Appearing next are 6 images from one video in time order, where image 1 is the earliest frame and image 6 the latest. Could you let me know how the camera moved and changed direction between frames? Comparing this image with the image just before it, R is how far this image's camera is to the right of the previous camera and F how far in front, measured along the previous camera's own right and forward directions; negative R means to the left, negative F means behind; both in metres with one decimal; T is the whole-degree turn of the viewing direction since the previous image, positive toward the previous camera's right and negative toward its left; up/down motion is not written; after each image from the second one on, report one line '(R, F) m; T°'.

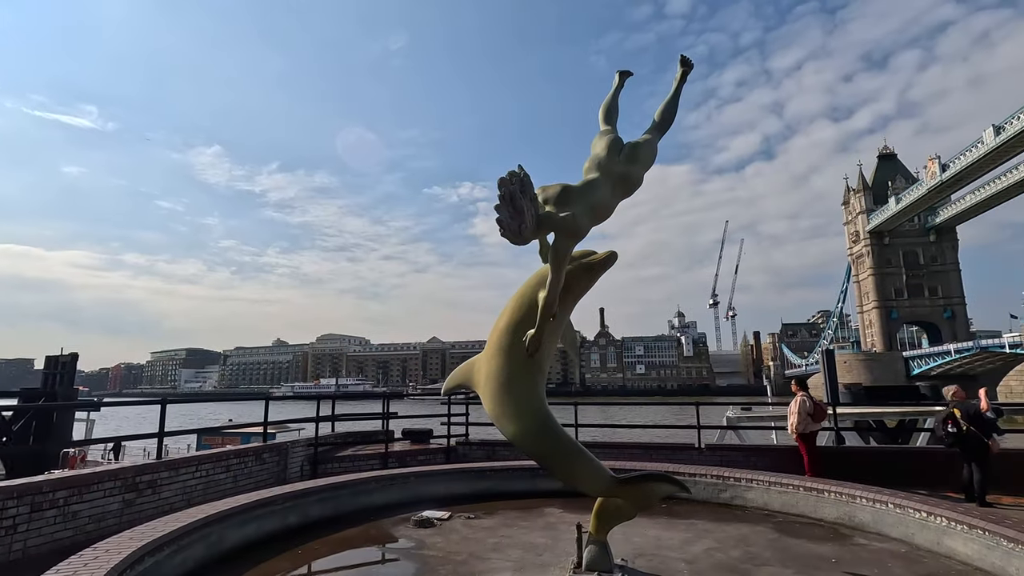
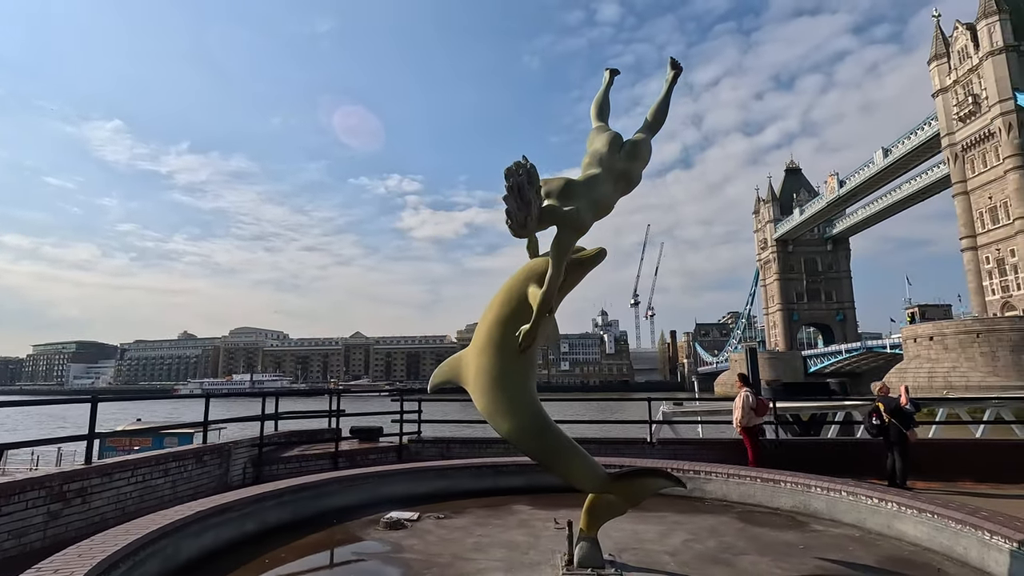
(-0.5, +0.1) m; +8°
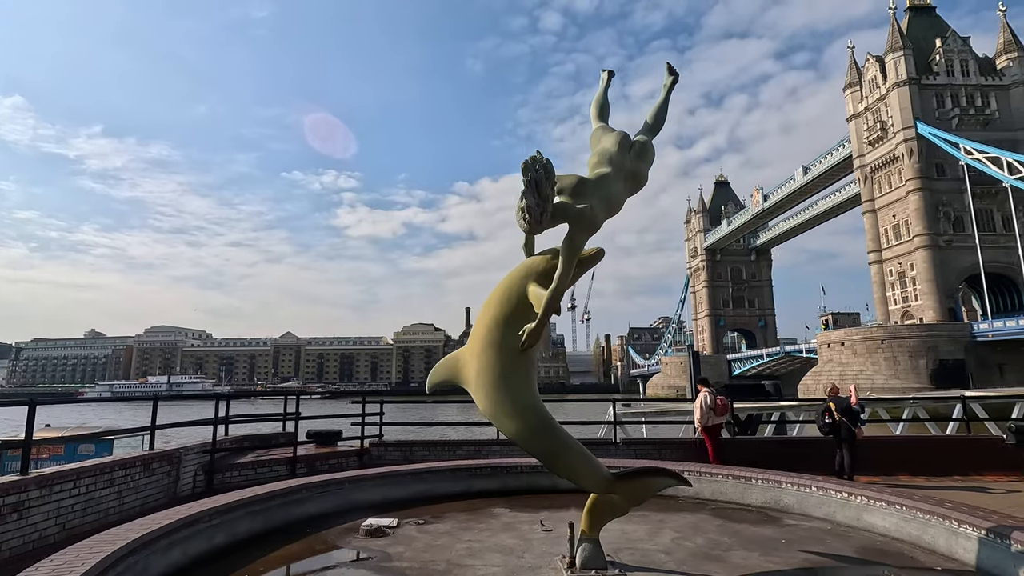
(-0.5, +0.1) m; +7°
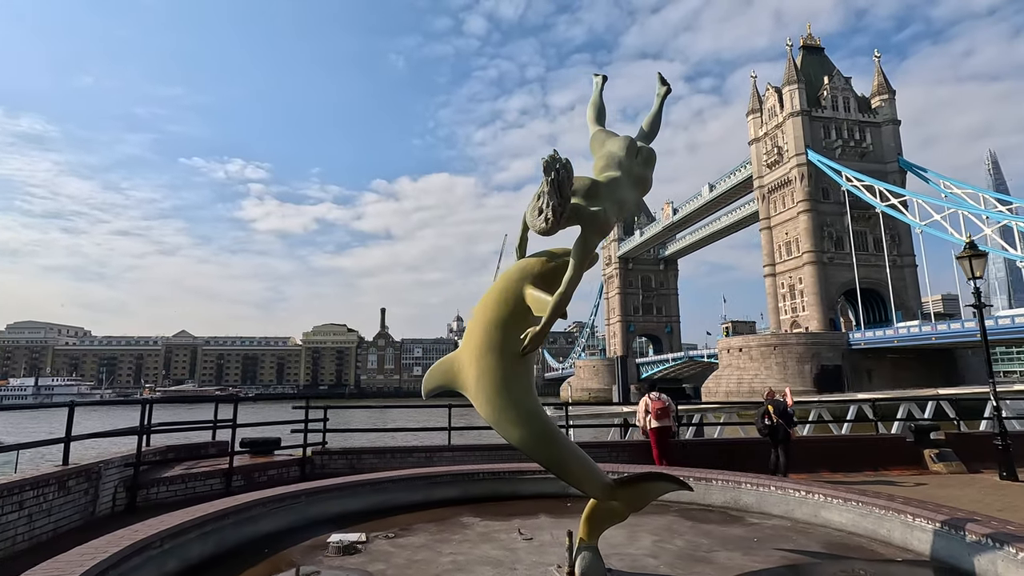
(-0.6, +0.2) m; +9°
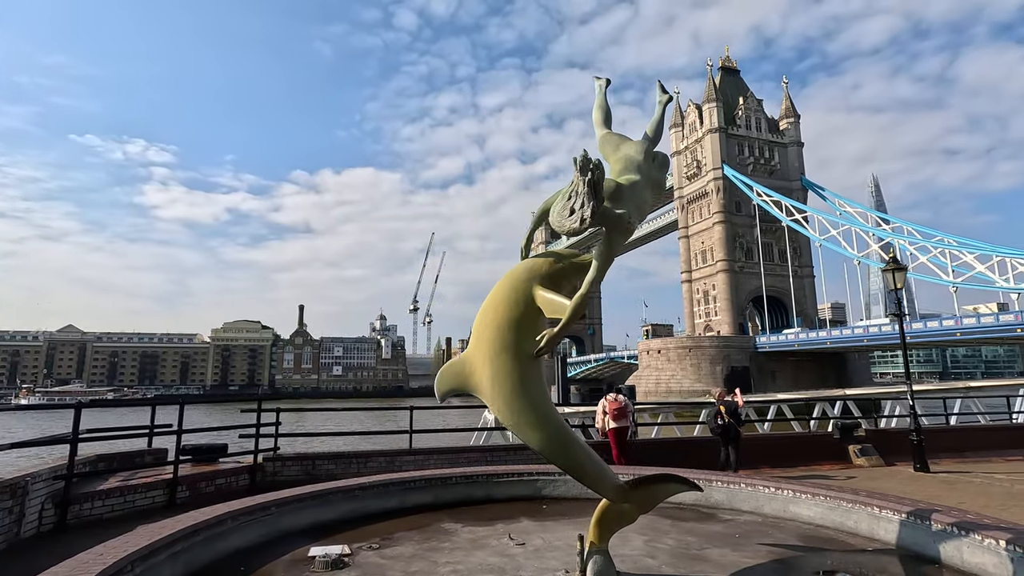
(-0.6, +0.1) m; +8°
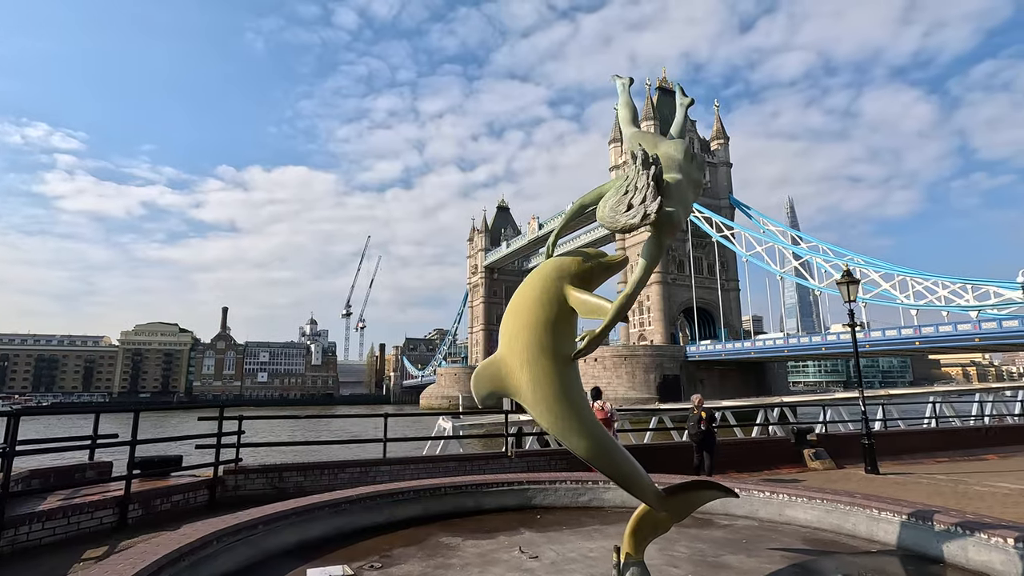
(-0.7, +0.2) m; +7°
